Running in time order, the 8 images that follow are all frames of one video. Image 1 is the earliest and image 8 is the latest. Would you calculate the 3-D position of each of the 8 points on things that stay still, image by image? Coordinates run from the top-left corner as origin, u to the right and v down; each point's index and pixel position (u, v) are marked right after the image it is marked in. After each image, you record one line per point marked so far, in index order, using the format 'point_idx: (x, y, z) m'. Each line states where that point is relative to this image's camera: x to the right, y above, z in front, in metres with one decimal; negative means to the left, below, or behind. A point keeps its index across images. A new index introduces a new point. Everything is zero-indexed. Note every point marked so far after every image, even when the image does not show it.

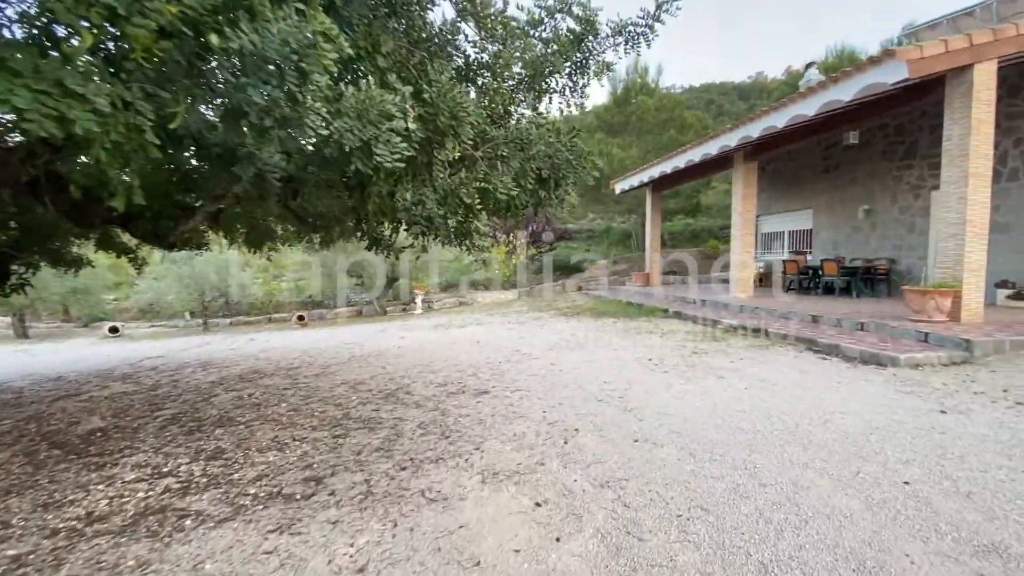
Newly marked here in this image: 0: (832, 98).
0: (+4.5, +2.7, +6.8) m
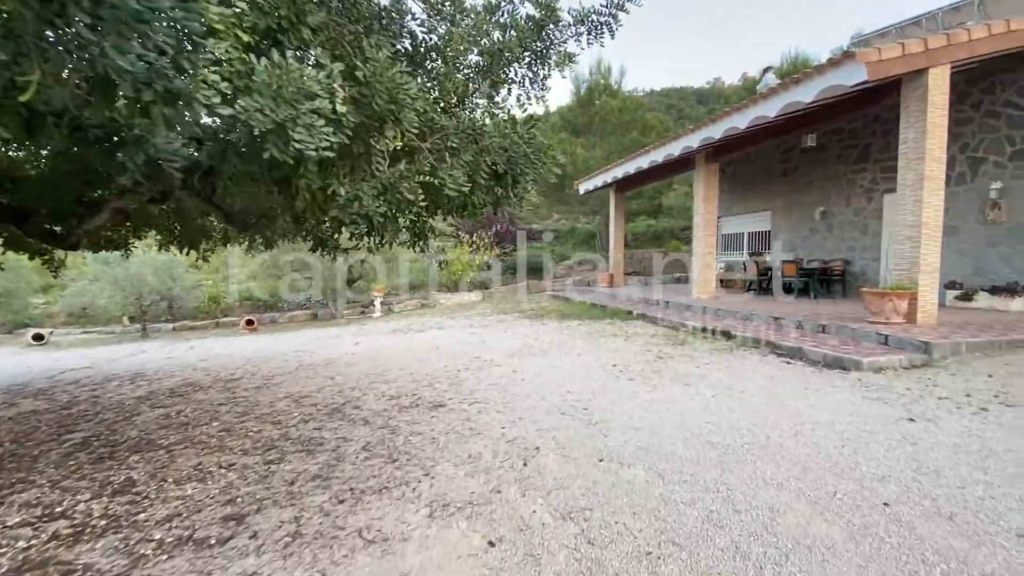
0: (+4.0, +2.6, +6.8) m
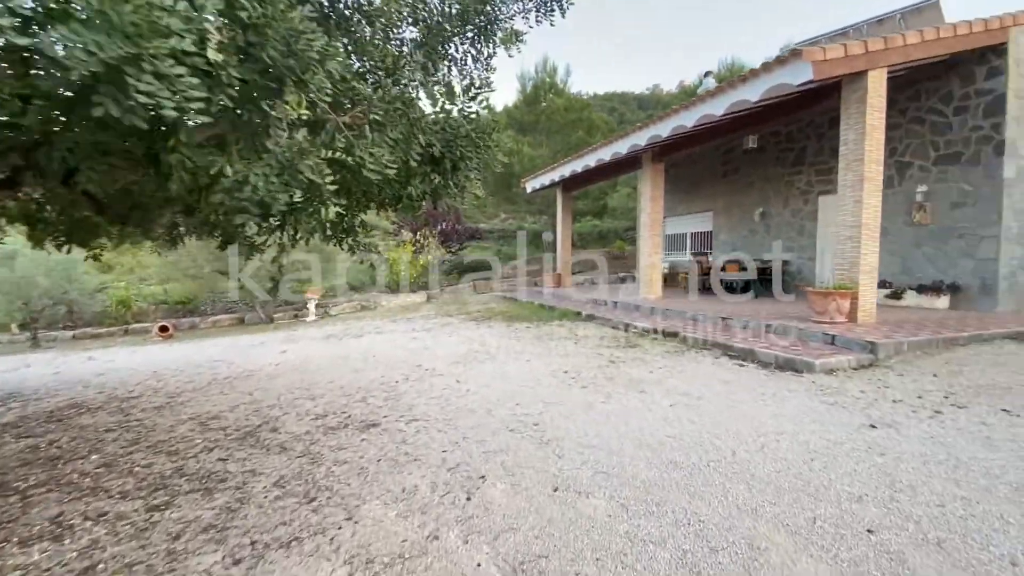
0: (+3.2, +2.6, +6.7) m
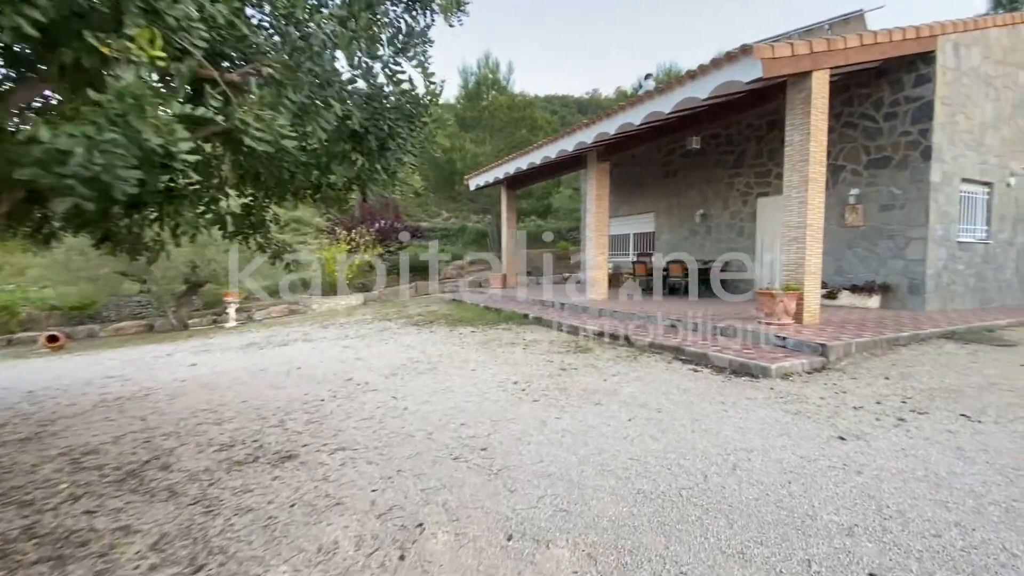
0: (+2.4, +2.6, +6.6) m
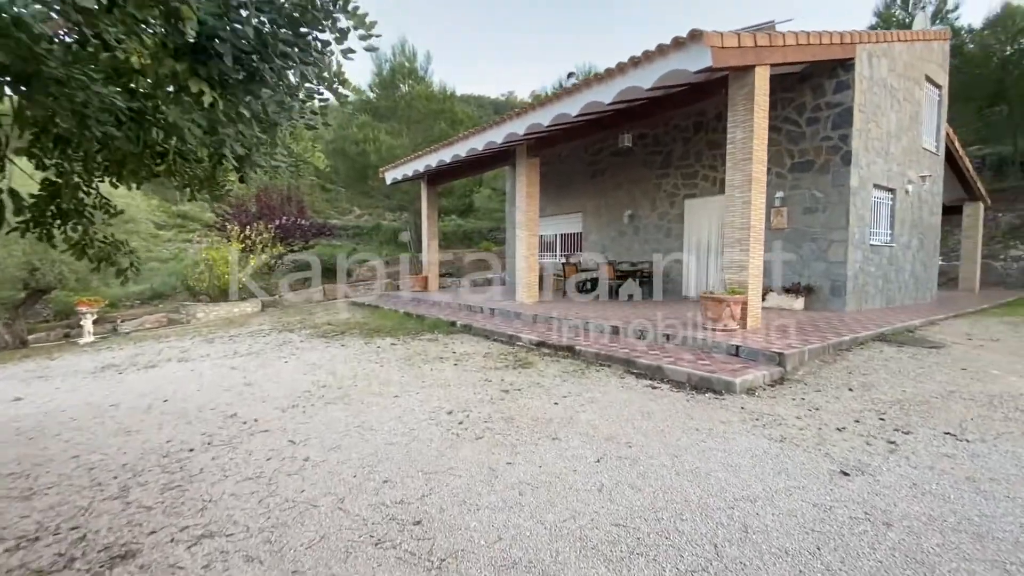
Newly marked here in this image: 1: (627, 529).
0: (+1.5, +2.6, +6.1) m
1: (+0.5, -1.1, +2.3) m
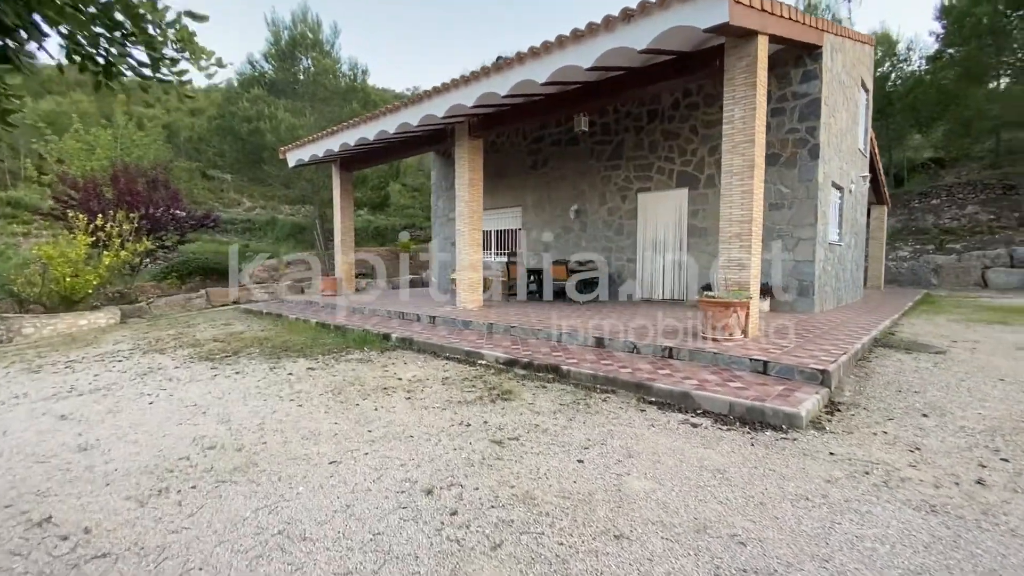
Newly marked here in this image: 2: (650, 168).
0: (+1.0, +2.5, +5.1) m
1: (+0.9, -1.2, +1.1) m
2: (+2.5, +2.2, +8.7) m
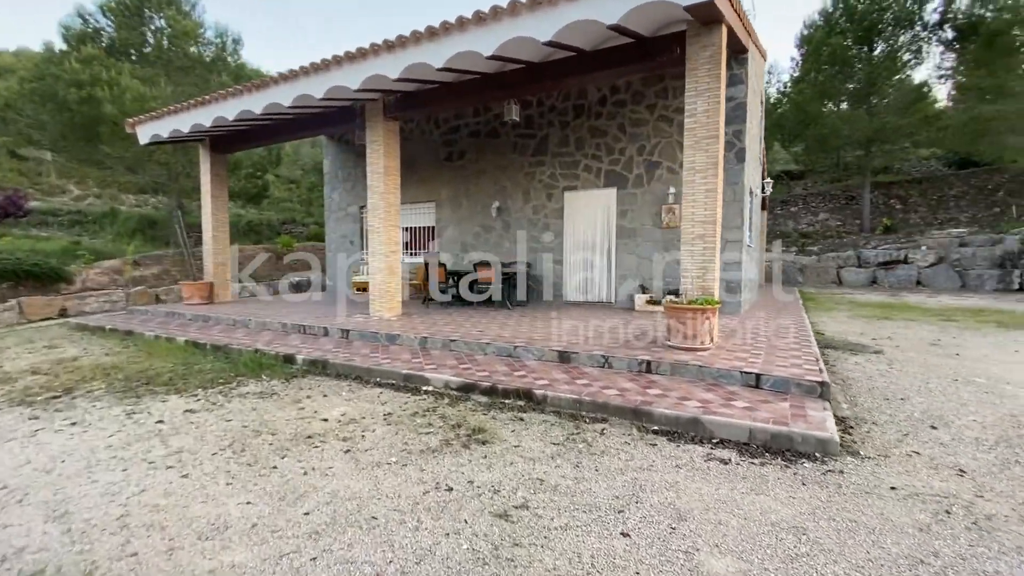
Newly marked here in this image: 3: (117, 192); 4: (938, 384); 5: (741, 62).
0: (+0.5, +2.5, +4.5) m
1: (+1.4, -1.2, +0.6) m
2: (+1.1, +2.1, +8.3) m
3: (-10.6, +2.6, +13.1) m
4: (+3.5, -0.8, +4.0) m
5: (+3.3, +3.3, +7.0) m
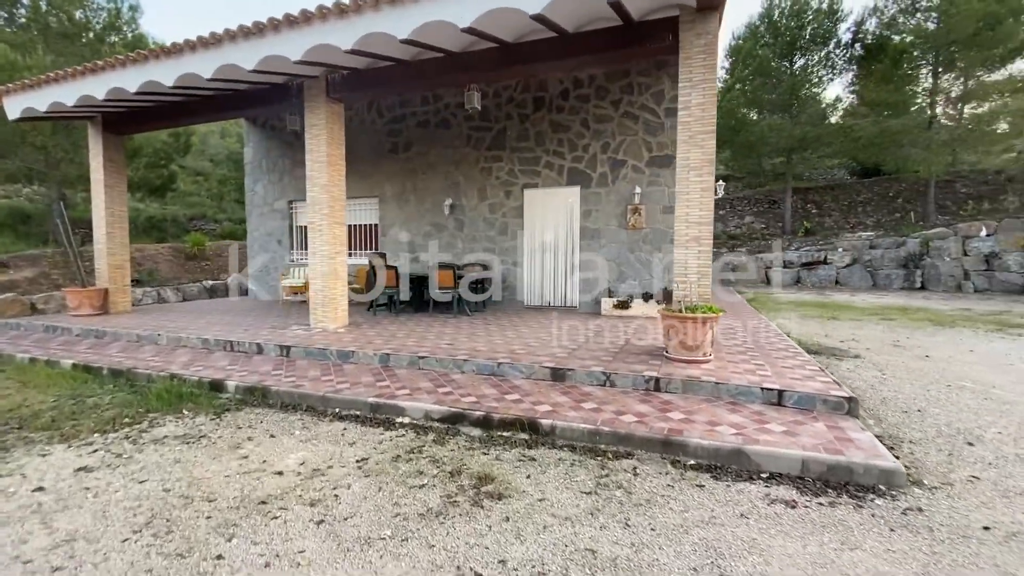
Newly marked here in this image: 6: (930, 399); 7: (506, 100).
0: (+0.4, +2.4, +4.0) m
1: (+1.8, -1.3, +0.2) m
2: (+0.4, +2.1, +7.8) m
3: (-11.9, +2.4, +10.8) m
4: (+3.4, -0.8, +3.9) m
5: (+2.7, +3.2, +6.8) m
6: (+3.2, -0.8, +3.7) m
7: (-0.1, +3.1, +8.0) m
